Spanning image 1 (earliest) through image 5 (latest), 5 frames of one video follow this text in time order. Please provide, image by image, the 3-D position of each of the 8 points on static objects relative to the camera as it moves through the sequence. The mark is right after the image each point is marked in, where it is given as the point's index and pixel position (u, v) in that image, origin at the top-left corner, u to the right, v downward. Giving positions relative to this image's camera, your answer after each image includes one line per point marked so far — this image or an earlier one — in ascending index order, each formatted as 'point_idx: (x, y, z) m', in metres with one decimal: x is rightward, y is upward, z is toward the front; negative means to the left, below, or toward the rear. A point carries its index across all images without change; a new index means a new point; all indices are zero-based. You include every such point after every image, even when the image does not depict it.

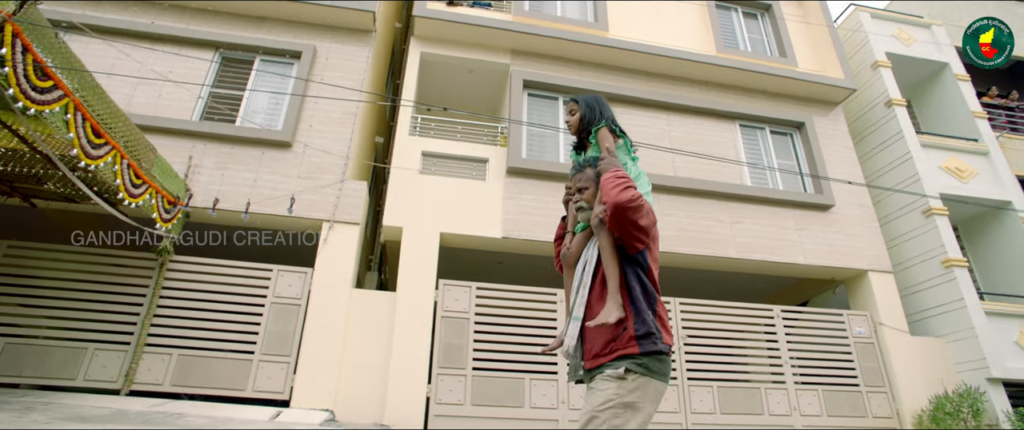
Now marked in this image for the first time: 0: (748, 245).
0: (+3.3, -0.4, +7.6) m
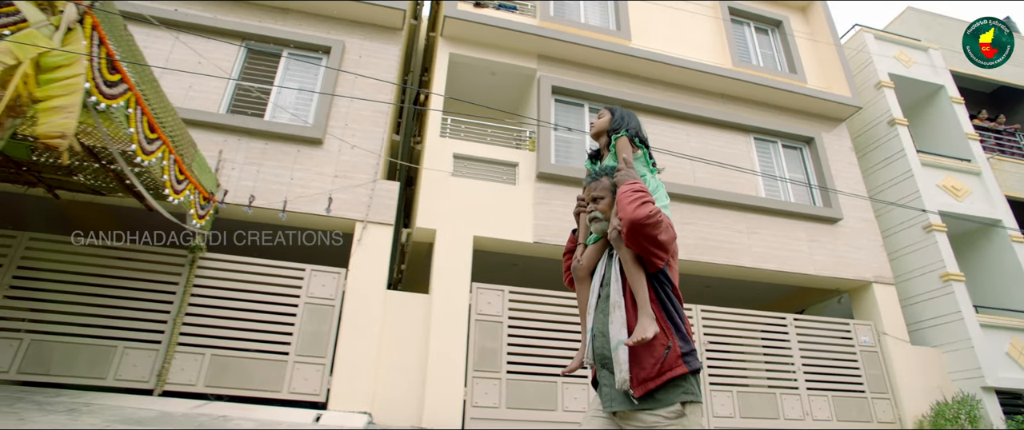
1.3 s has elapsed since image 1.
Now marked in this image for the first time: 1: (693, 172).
0: (+3.7, -0.6, +7.9) m
1: (+2.7, +0.6, +8.2) m
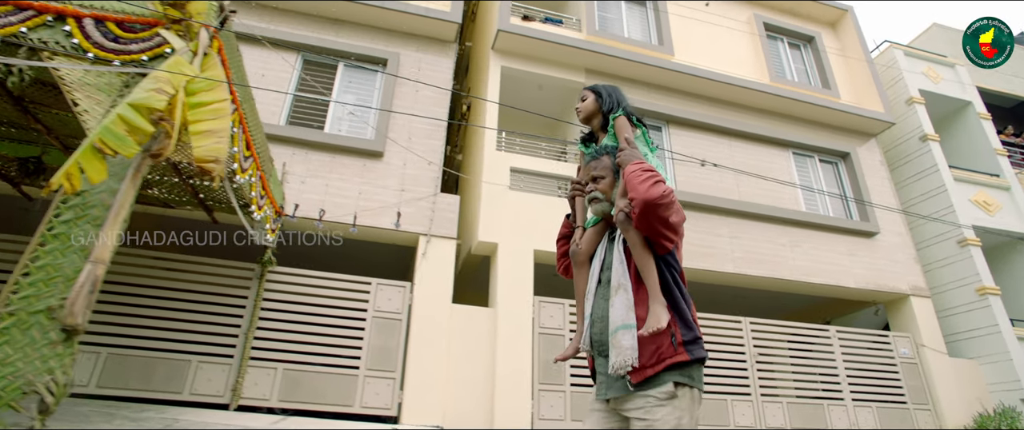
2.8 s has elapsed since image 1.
0: (+4.4, -0.8, +8.1) m
1: (+3.4, +0.4, +8.4) m
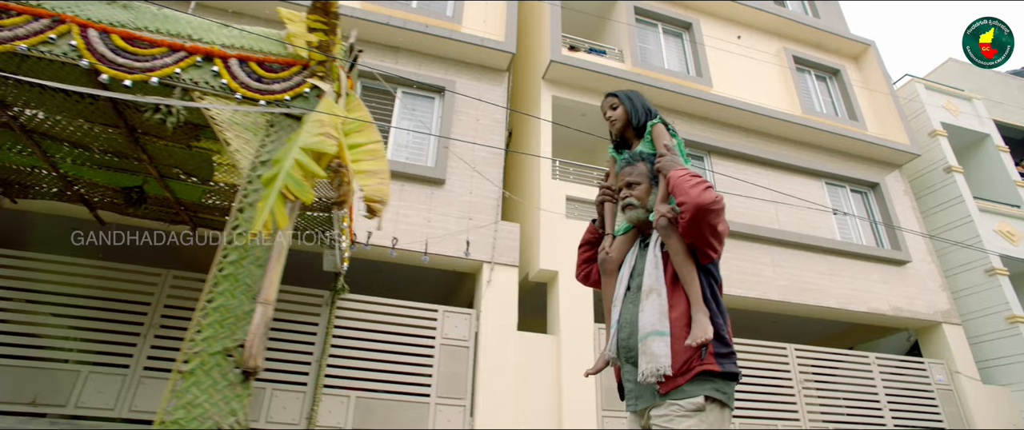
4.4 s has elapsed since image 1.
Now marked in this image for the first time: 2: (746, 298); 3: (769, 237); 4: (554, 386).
0: (+5.1, -1.2, +8.3) m
1: (+4.1, 0.0, +8.6) m
2: (+3.3, -1.2, +7.8) m
3: (+3.9, -0.3, +8.2) m
4: (+0.5, -2.0, +6.2) m
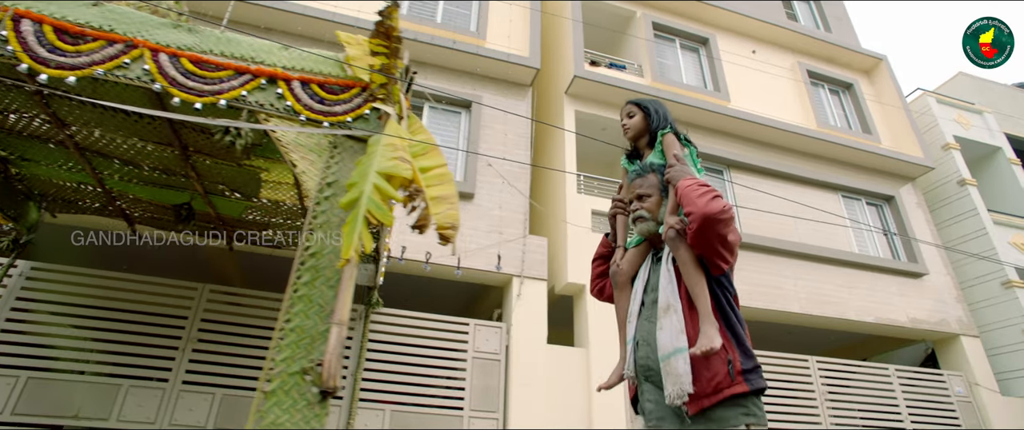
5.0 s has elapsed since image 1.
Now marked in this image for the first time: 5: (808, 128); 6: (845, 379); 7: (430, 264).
0: (+5.4, -1.4, +8.3) m
1: (+4.5, -0.2, +8.7) m
2: (+3.7, -1.4, +7.9) m
3: (+4.2, -0.5, +8.3) m
4: (+0.8, -2.1, +6.2) m
5: (+5.2, +1.5, +9.5) m
6: (+4.8, -2.4, +7.8) m
7: (-1.0, -0.5, +6.1) m
